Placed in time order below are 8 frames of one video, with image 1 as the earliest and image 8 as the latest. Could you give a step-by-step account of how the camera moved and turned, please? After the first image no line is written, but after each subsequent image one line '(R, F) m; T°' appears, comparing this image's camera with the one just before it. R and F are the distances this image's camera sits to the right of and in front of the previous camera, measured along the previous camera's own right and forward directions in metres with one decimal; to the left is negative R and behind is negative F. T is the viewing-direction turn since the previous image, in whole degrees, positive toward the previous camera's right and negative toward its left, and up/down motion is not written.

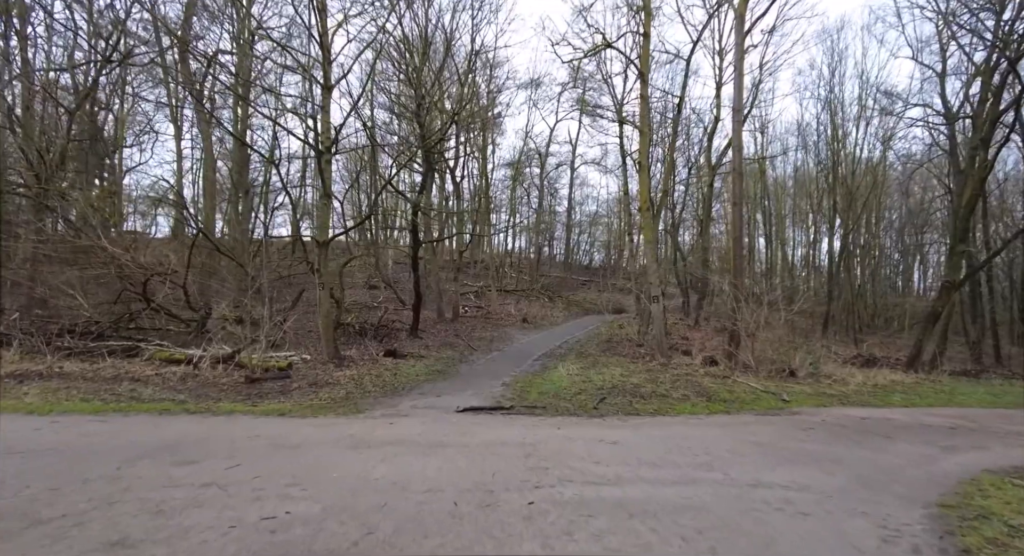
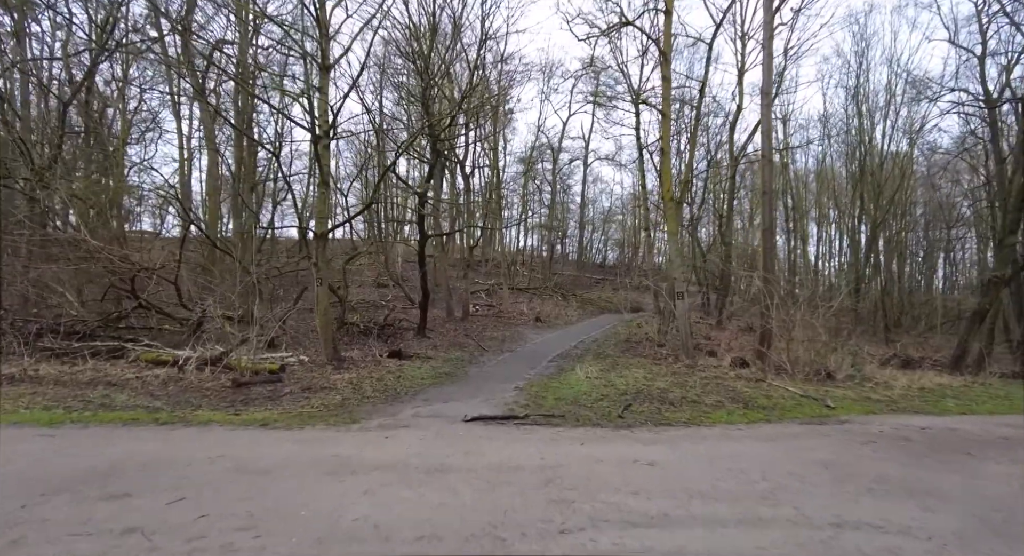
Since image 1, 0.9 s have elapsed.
(0.0, +0.8) m; -1°
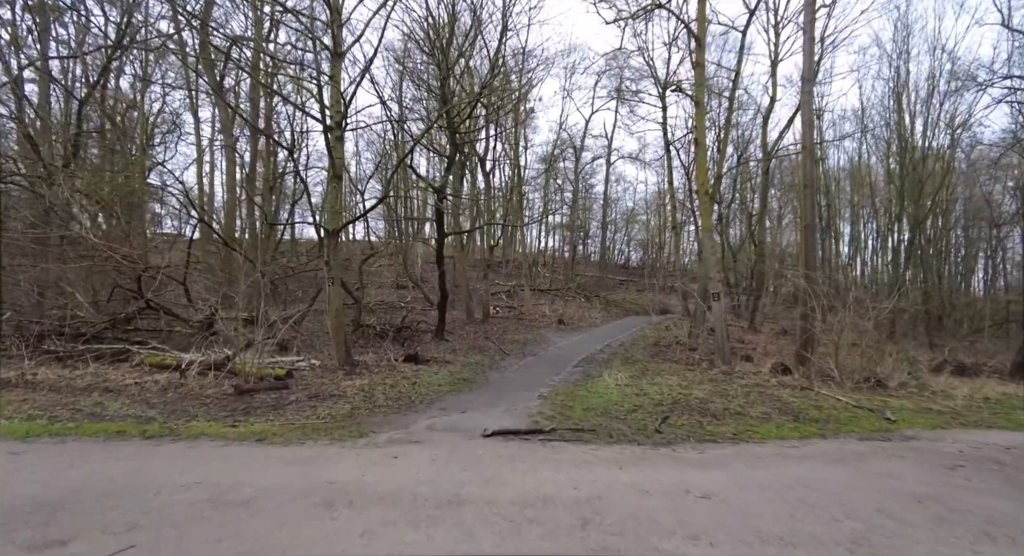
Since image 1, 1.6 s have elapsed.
(0.0, +0.6) m; -2°
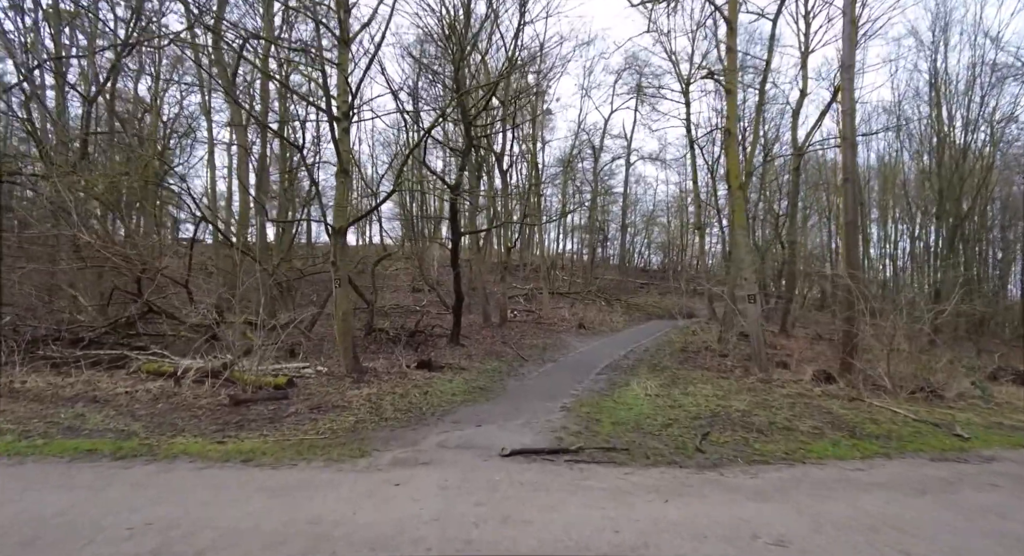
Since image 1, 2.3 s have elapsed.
(0.0, +0.7) m; -2°
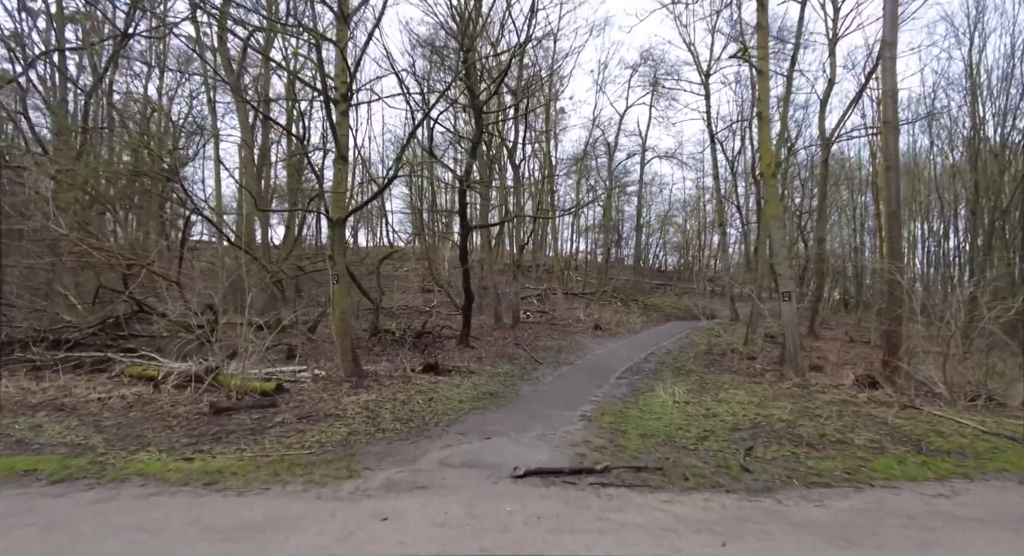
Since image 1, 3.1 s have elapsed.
(0.0, +0.7) m; -1°
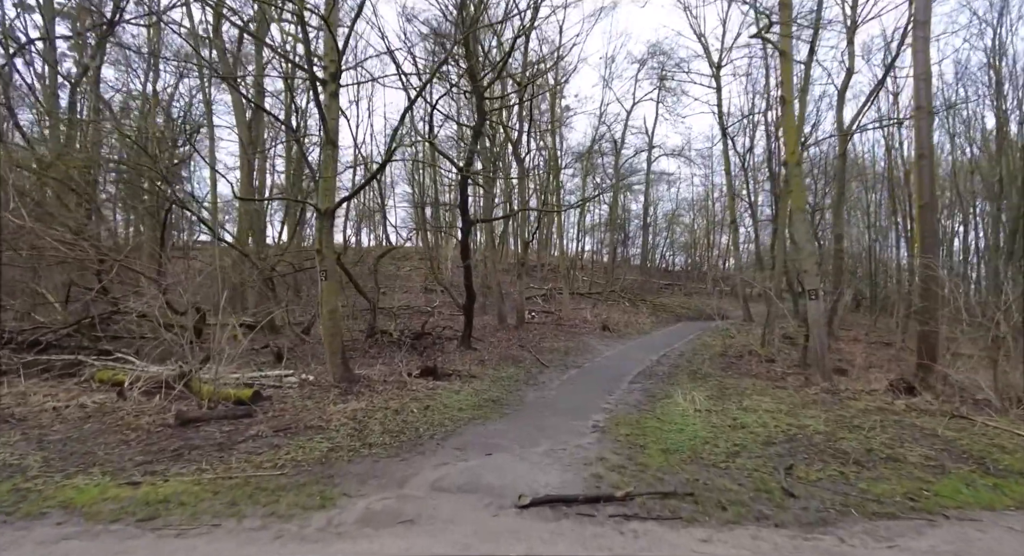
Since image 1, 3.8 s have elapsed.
(0.0, +0.6) m; -1°
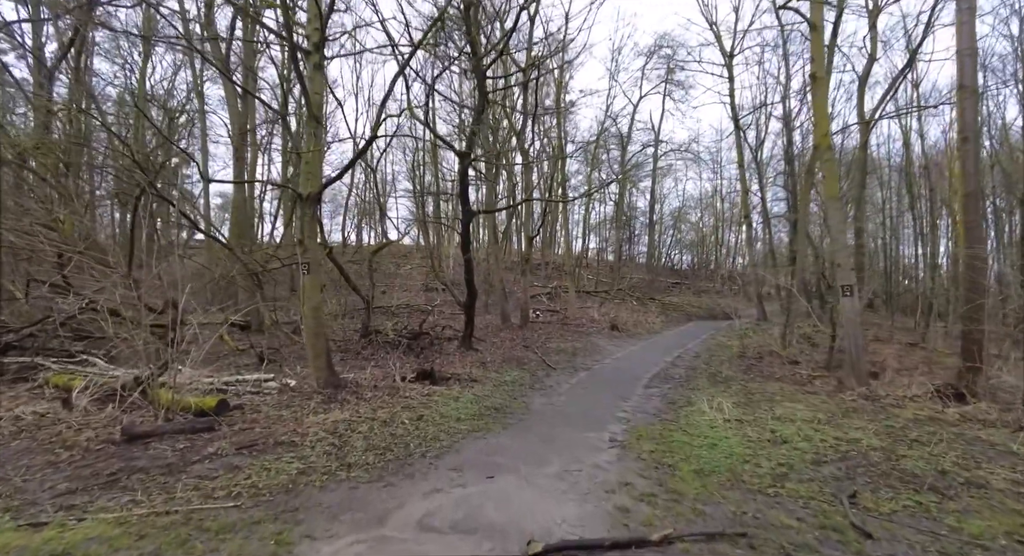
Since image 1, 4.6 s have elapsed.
(0.0, +0.8) m; 0°
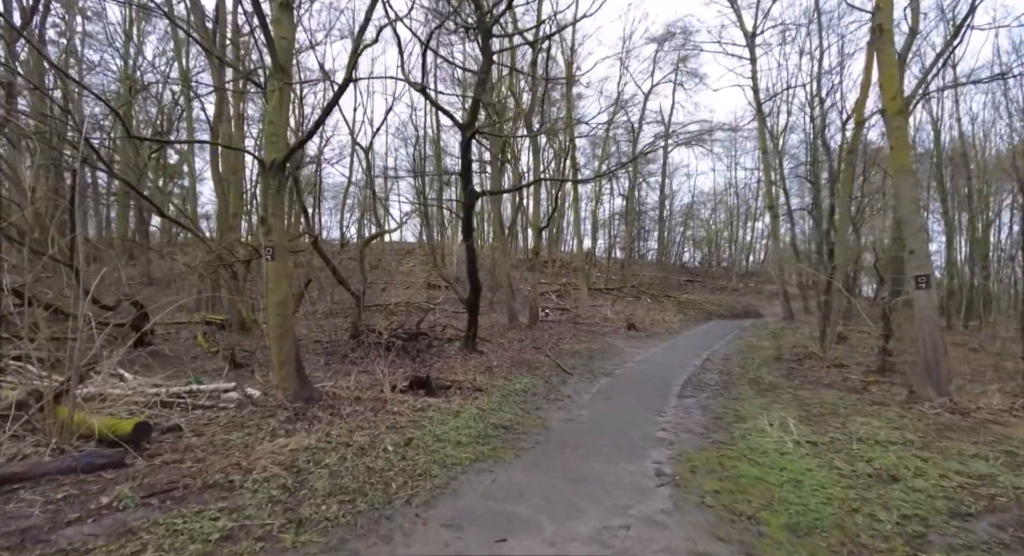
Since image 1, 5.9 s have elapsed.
(-0.1, +1.2) m; -1°
